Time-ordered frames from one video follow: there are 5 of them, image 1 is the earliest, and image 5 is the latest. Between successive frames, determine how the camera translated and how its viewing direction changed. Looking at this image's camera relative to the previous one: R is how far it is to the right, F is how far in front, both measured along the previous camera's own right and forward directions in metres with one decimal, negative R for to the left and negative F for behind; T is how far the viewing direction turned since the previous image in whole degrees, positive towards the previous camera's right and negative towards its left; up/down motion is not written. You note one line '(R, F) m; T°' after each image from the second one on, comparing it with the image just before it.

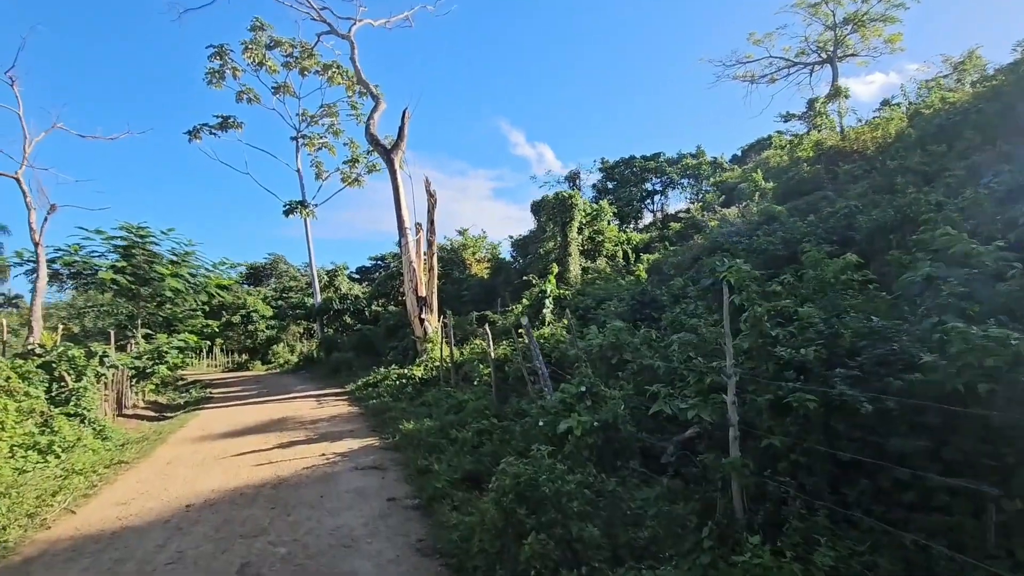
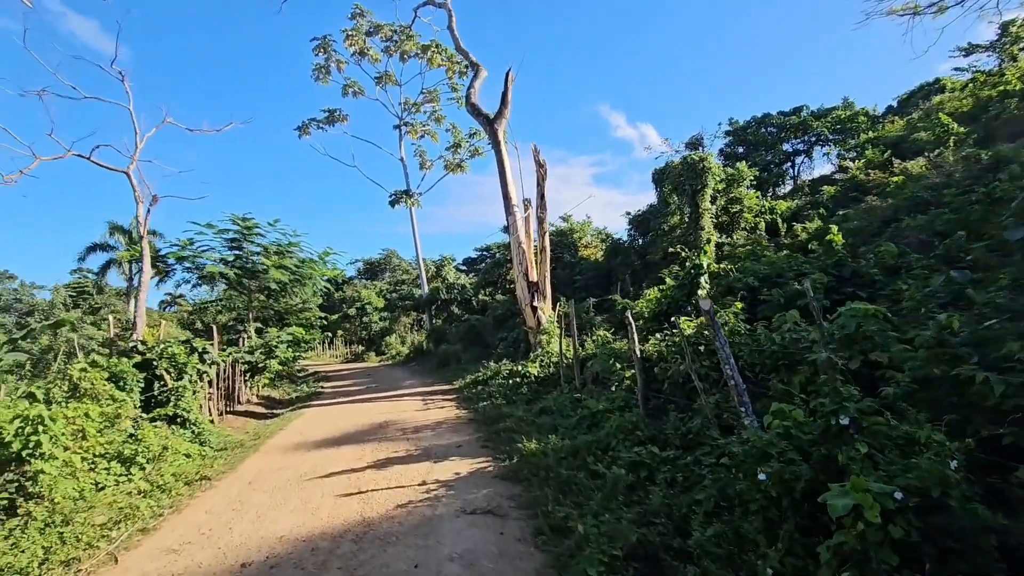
(-0.5, +1.7) m; -12°
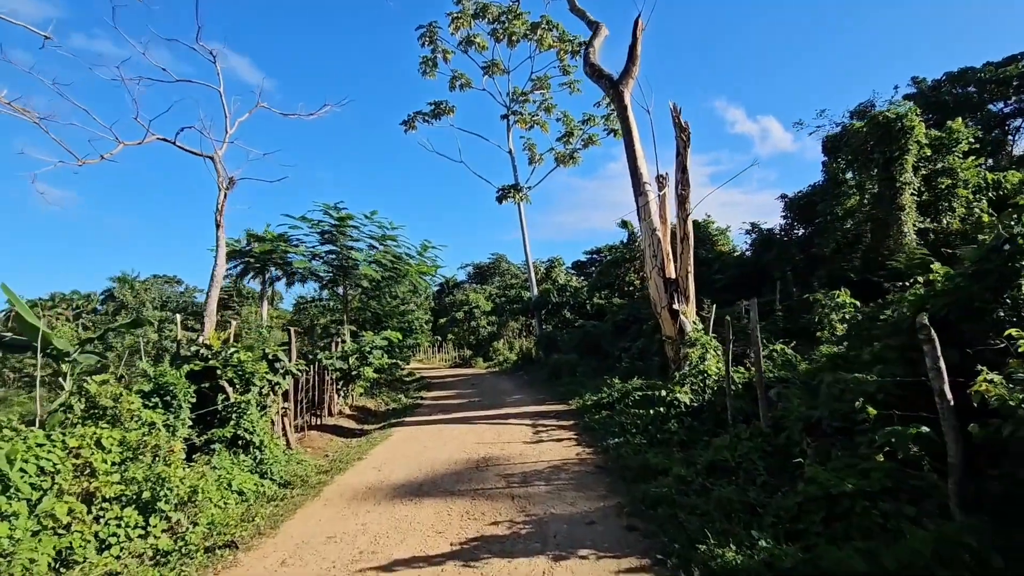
(-0.4, +2.2) m; -12°
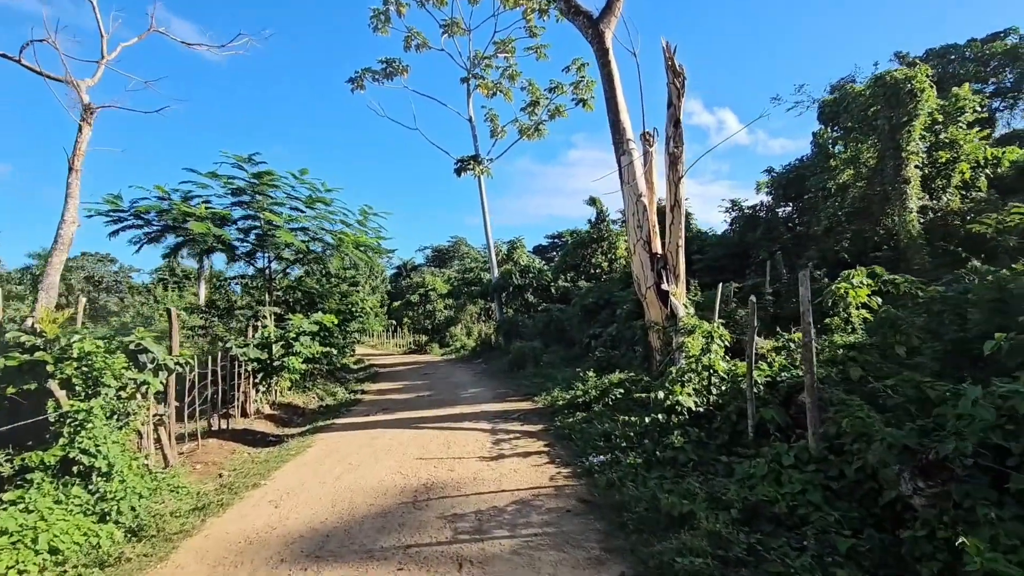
(+0.1, +1.6) m; +4°
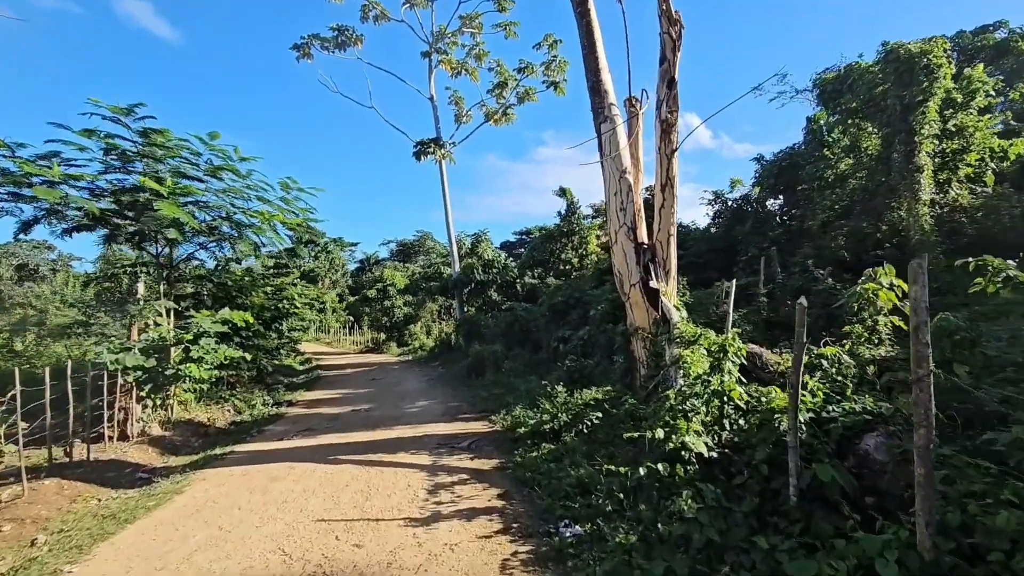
(+0.2, +1.5) m; +4°
